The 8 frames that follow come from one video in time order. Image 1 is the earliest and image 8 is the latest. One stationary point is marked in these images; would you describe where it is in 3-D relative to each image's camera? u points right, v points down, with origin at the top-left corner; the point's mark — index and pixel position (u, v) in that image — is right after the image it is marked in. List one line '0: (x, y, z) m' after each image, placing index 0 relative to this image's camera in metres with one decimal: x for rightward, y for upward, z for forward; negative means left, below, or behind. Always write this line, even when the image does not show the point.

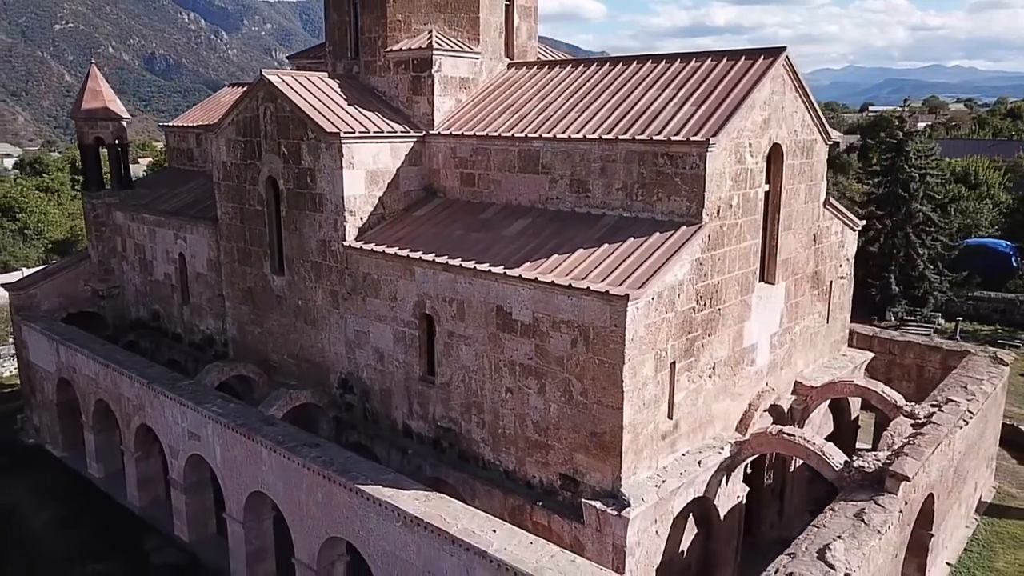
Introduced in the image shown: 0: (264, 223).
0: (-3.9, +1.0, +11.8) m
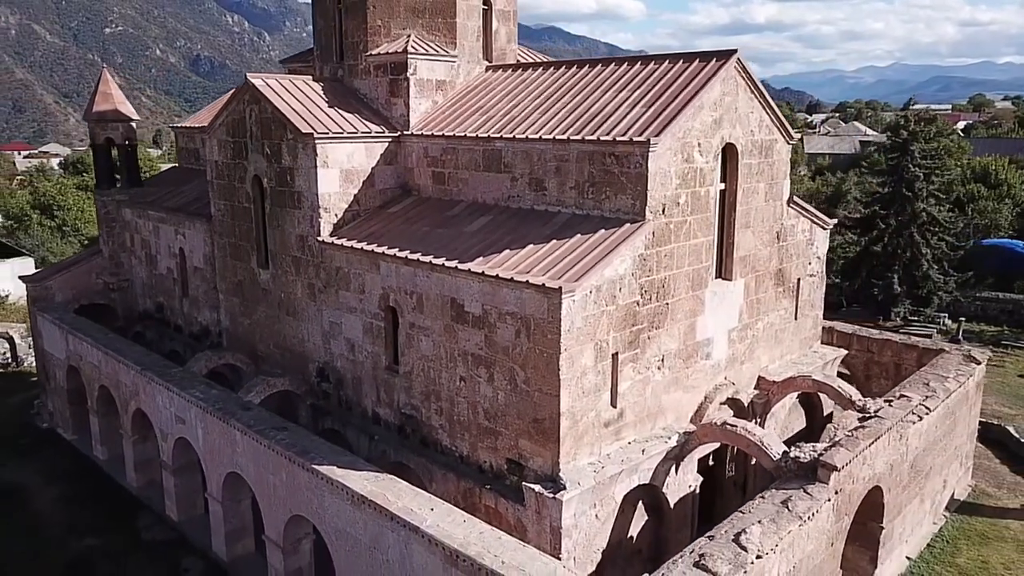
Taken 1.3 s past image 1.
0: (-4.3, +1.1, +12.4) m
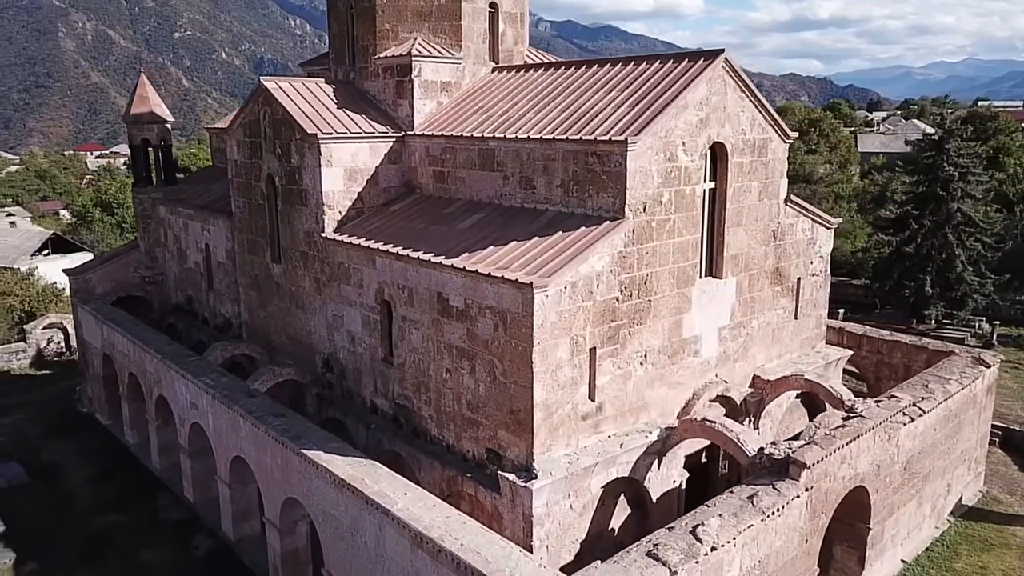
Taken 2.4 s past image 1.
0: (-4.2, +1.2, +13.0) m
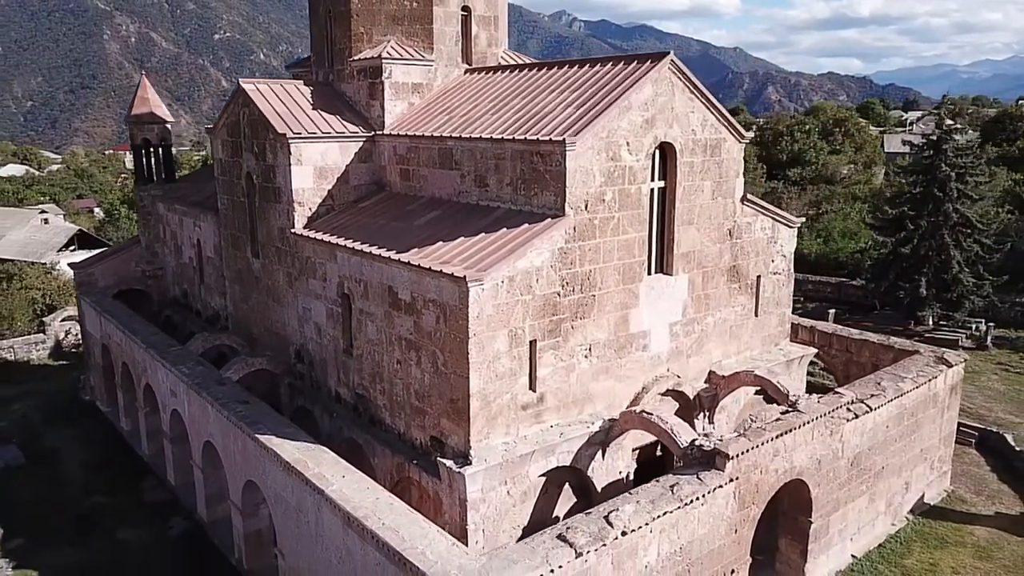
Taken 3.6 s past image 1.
0: (-4.8, +1.3, +13.5) m
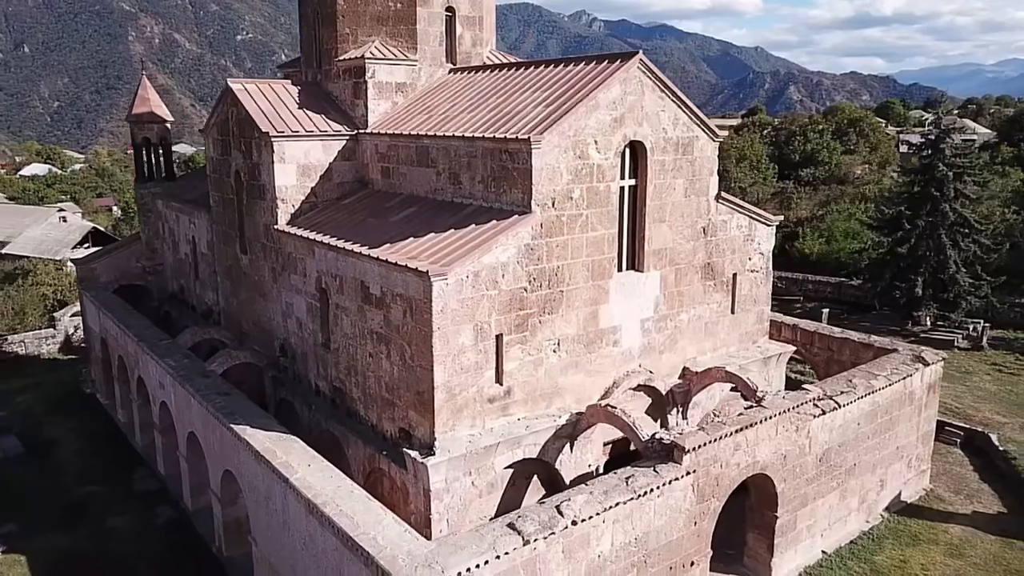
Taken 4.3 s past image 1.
0: (-5.1, +1.4, +13.8) m
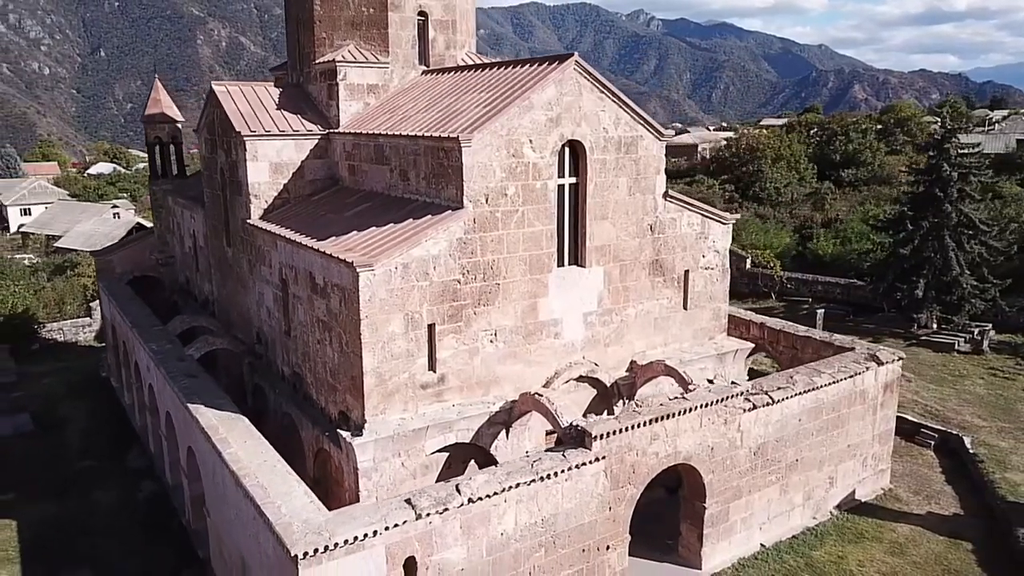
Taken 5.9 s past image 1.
0: (-5.6, +1.6, +14.6) m
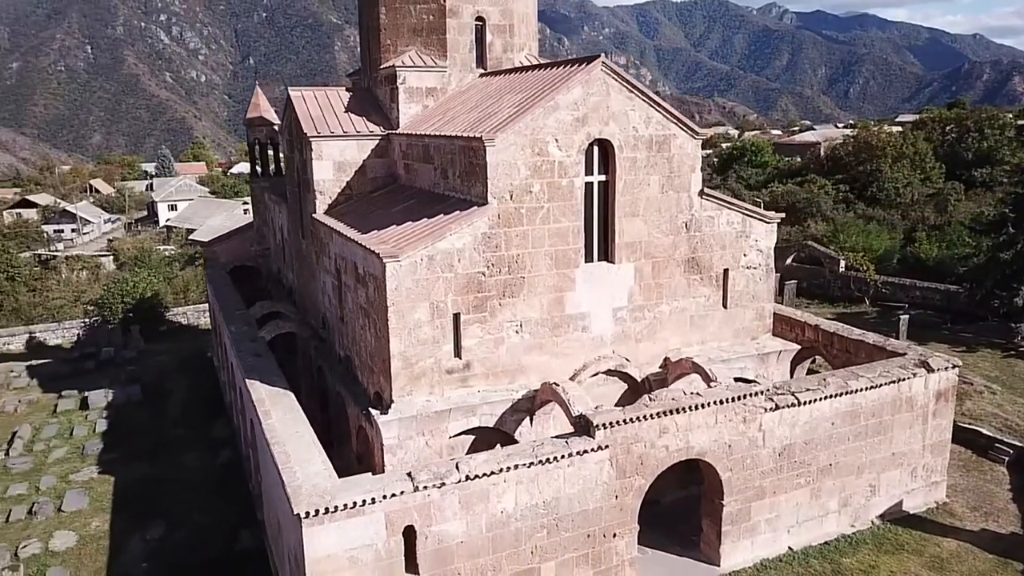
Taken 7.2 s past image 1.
0: (-4.5, +1.8, +15.9) m
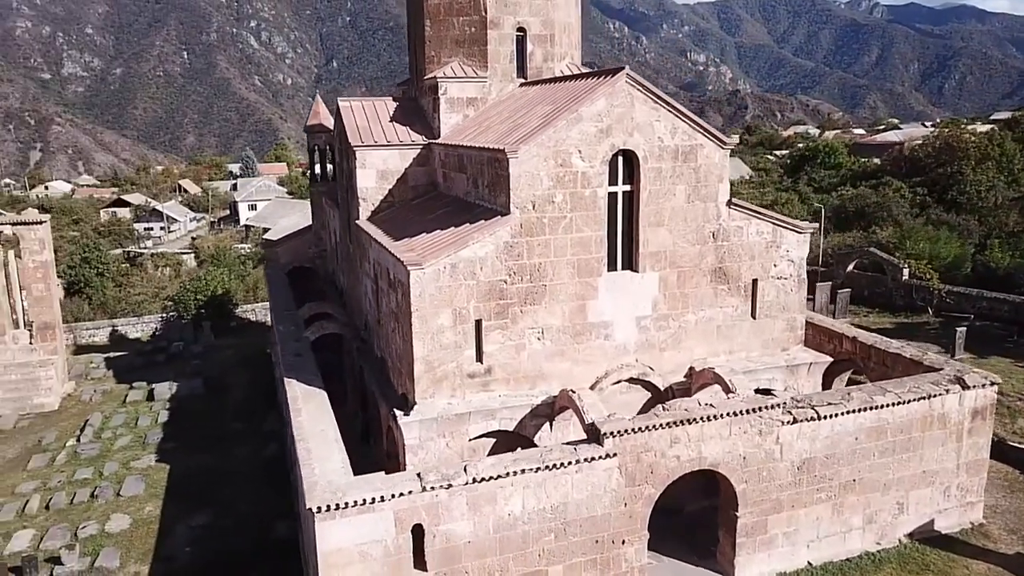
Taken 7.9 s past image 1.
0: (-3.7, +1.8, +16.5) m
